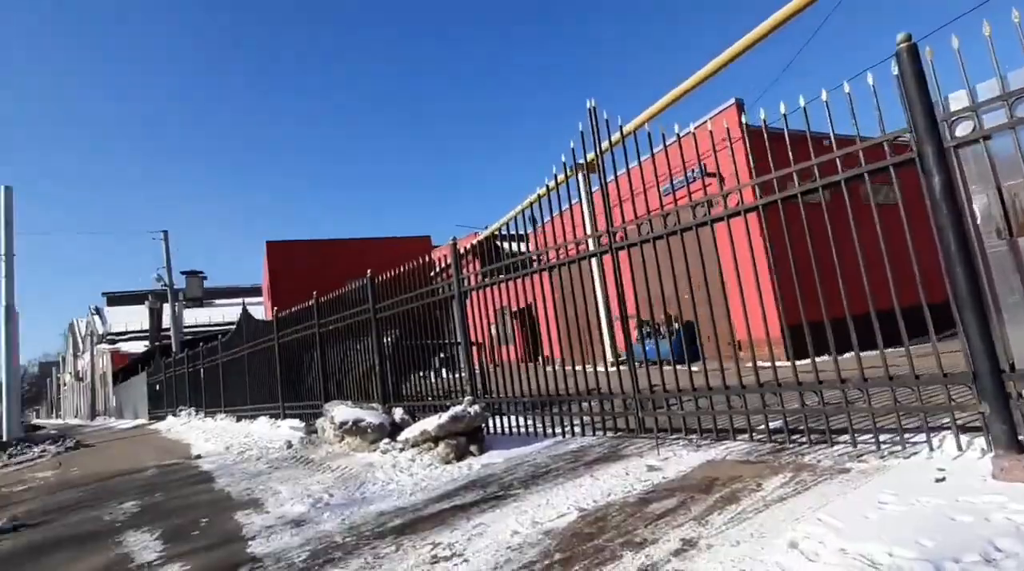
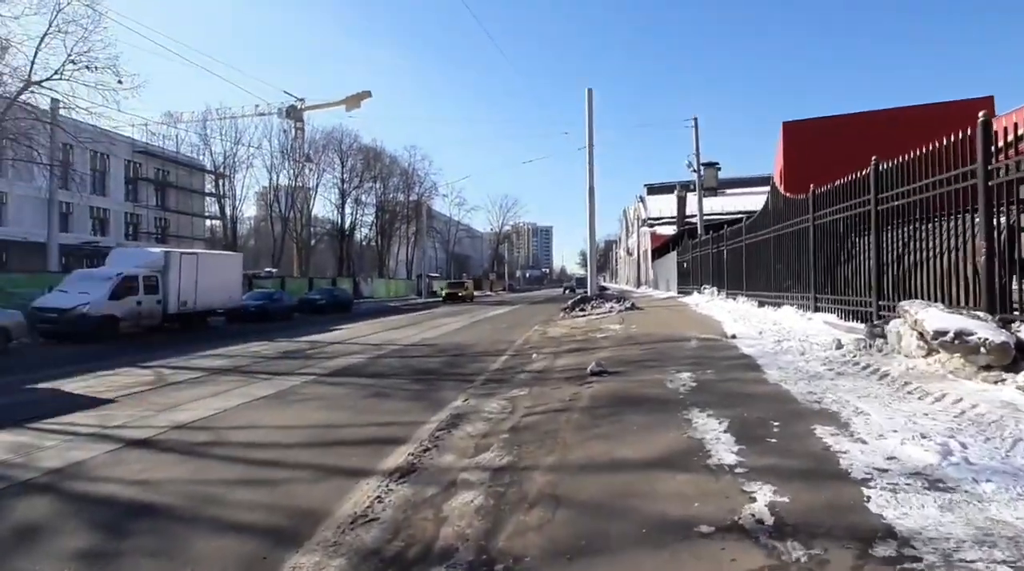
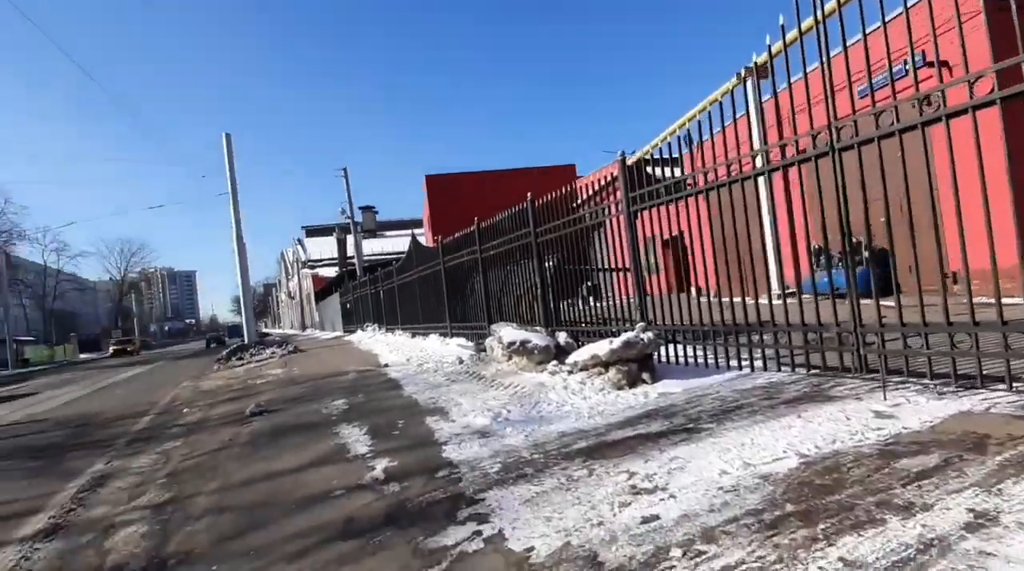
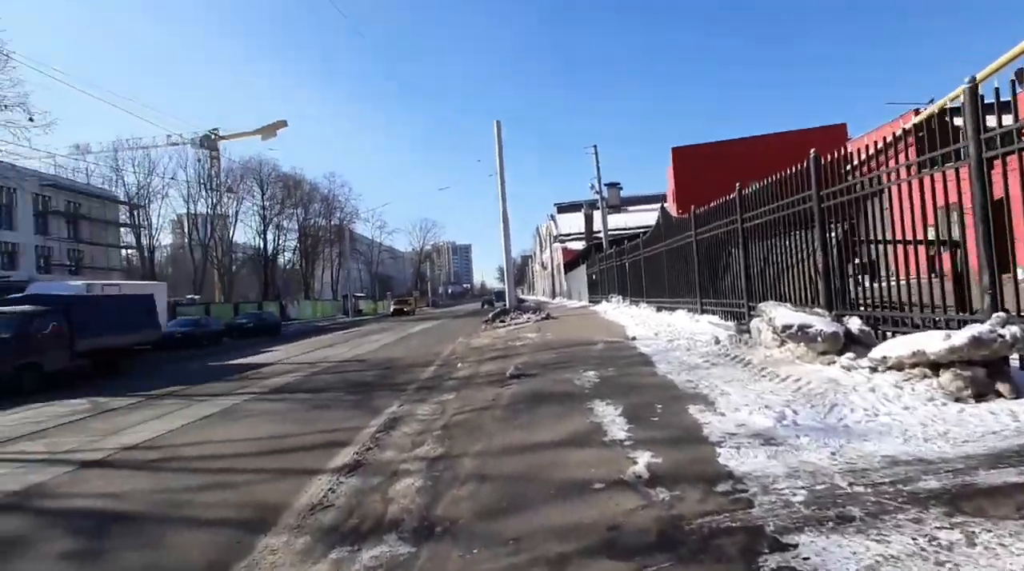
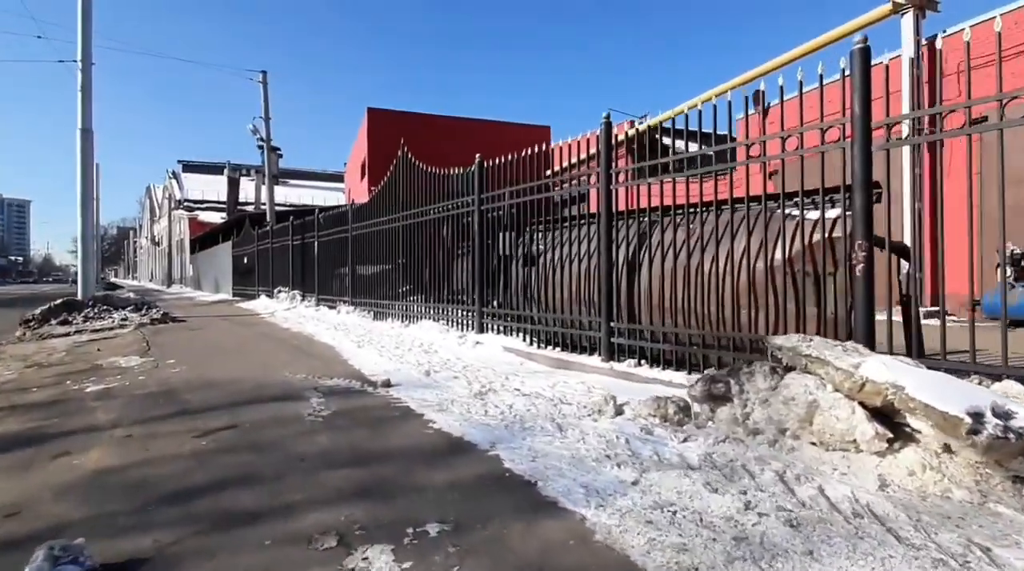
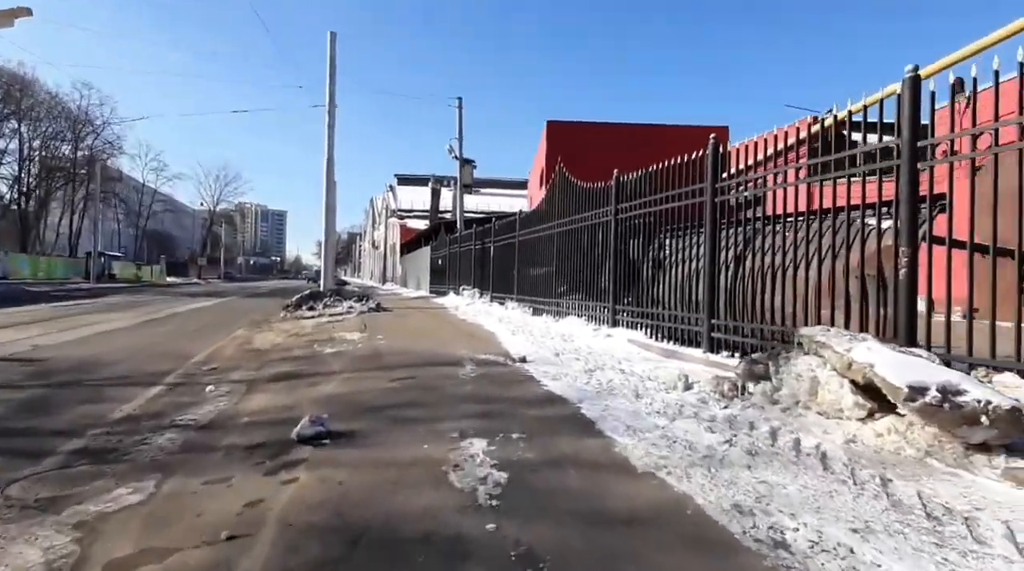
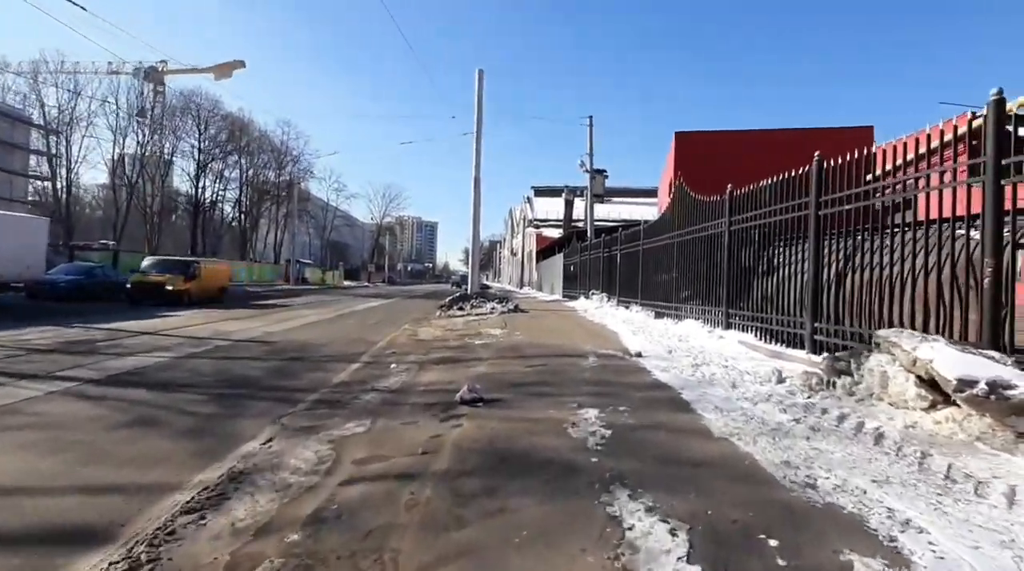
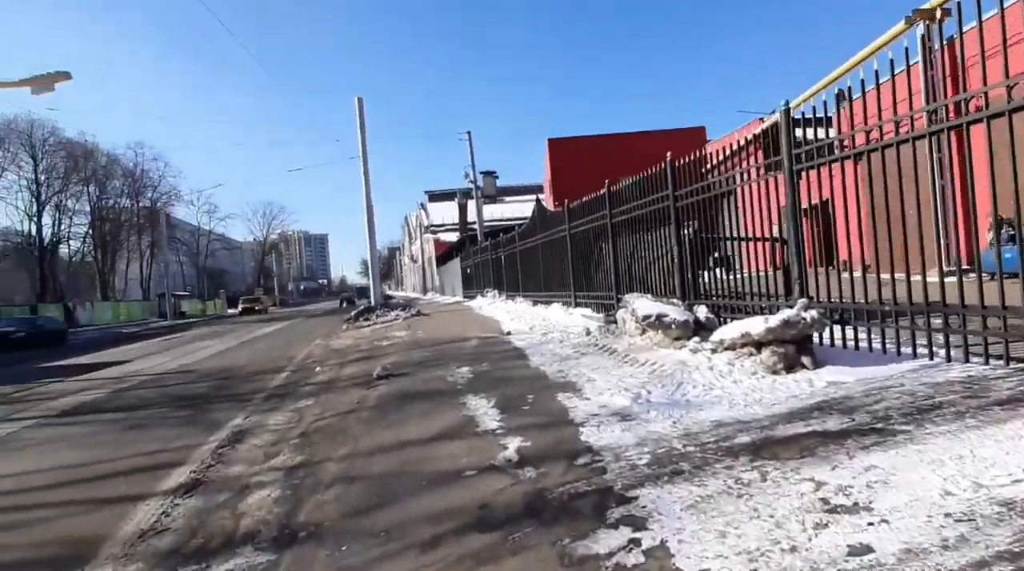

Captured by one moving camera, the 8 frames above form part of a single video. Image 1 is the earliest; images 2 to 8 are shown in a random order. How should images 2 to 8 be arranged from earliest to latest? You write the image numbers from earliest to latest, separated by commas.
3, 8, 4, 2, 7, 6, 5
